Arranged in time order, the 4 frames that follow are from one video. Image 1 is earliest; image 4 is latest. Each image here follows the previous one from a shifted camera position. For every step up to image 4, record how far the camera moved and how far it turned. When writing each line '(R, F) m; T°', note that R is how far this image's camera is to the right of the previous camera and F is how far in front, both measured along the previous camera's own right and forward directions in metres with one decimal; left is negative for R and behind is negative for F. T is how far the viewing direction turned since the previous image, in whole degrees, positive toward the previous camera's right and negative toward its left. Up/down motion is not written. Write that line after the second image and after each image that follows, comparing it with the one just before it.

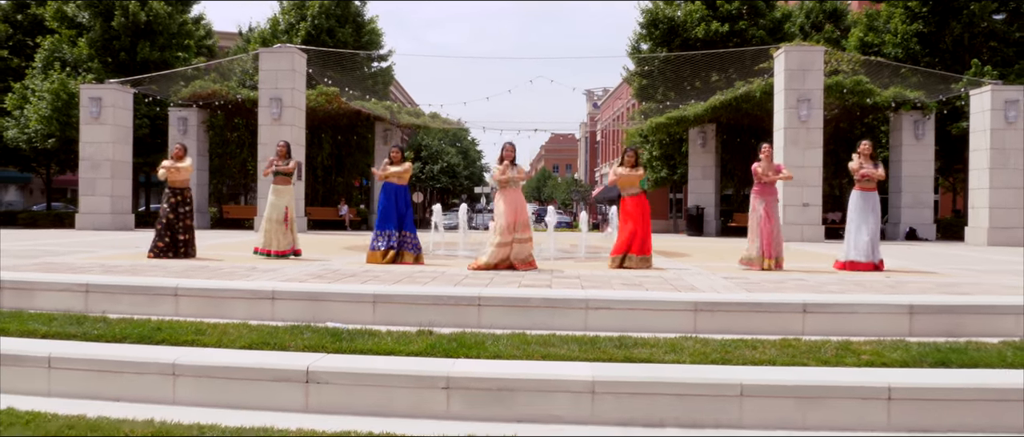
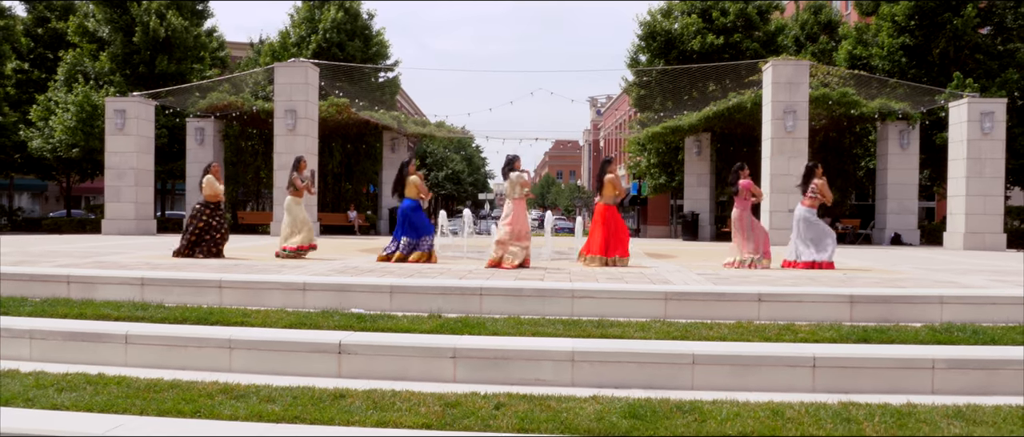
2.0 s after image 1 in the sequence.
(+0.1, -1.1) m; 0°
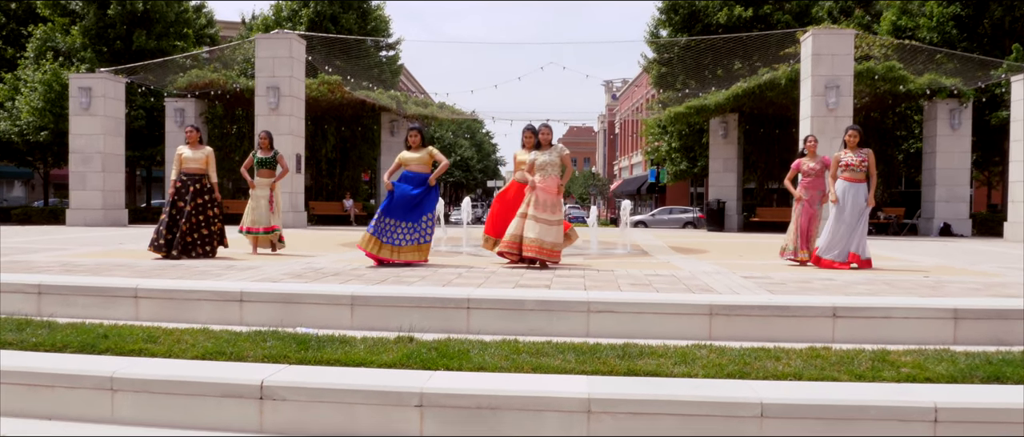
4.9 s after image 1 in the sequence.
(+0.1, +1.8) m; -1°
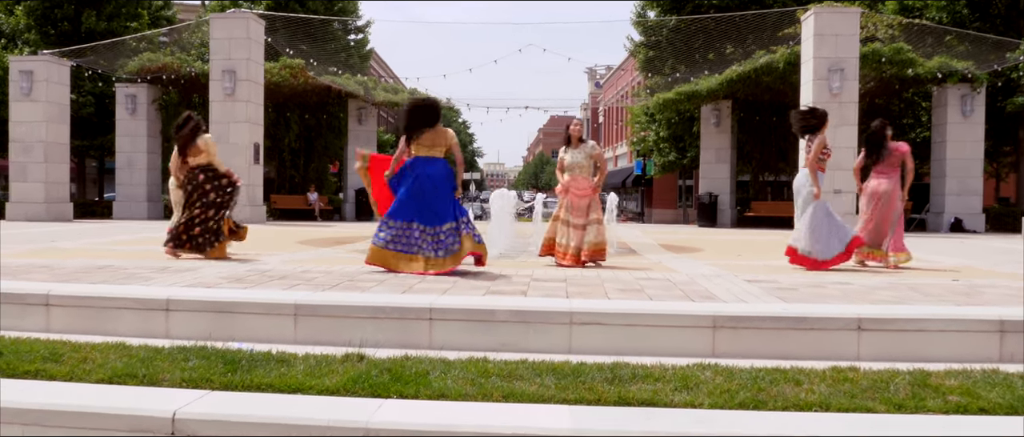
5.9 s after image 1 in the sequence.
(+0.1, +0.8) m; +1°
